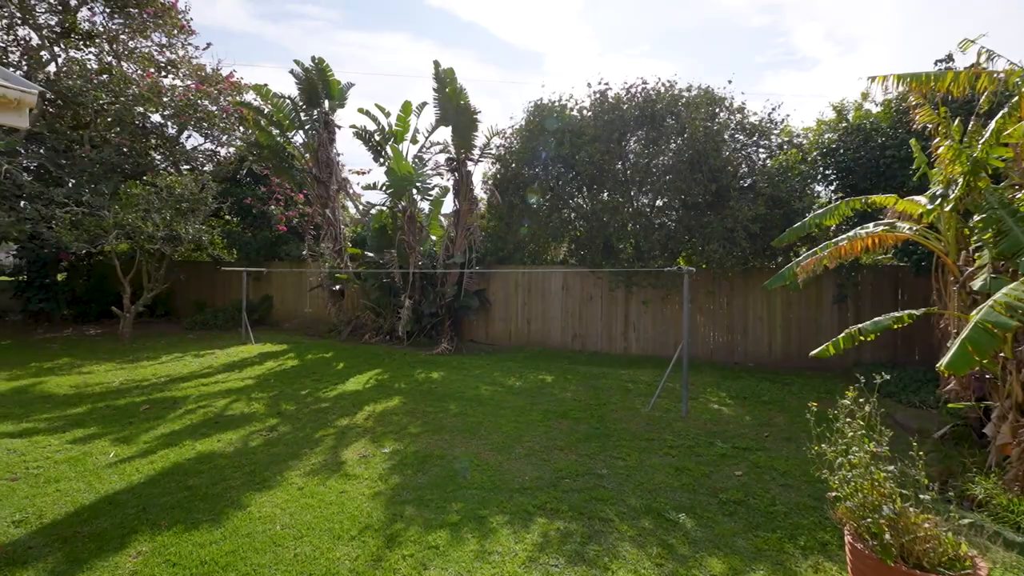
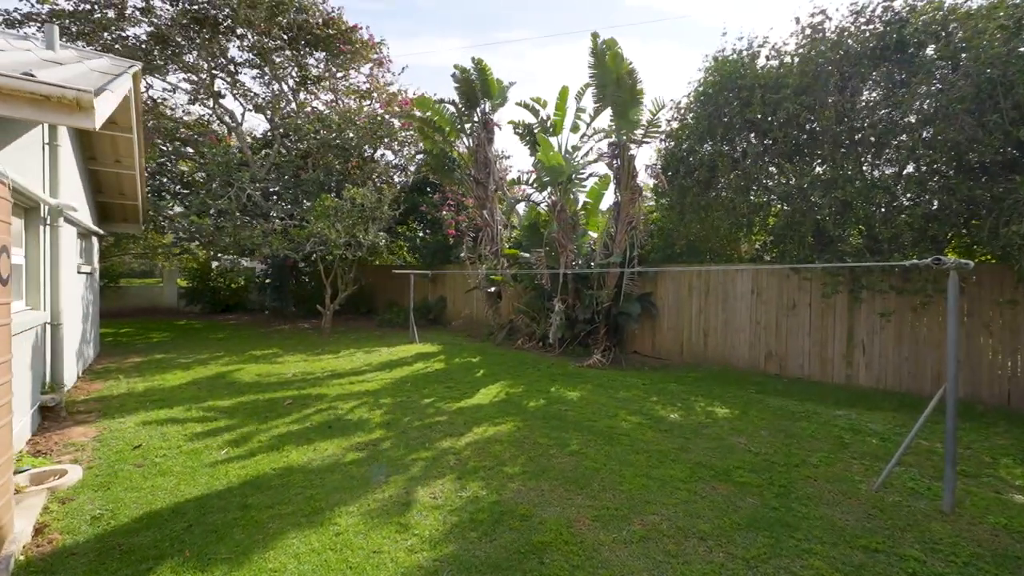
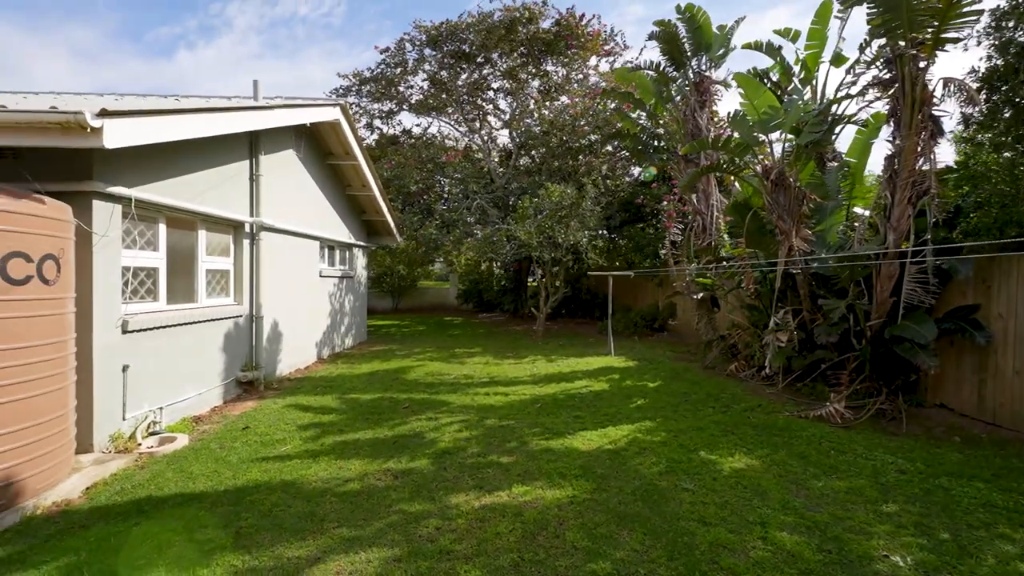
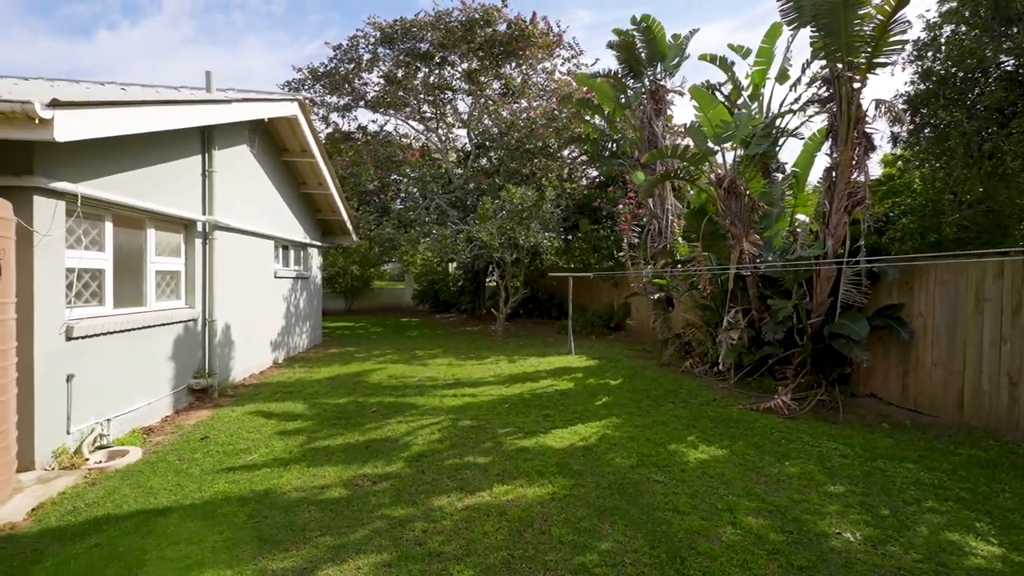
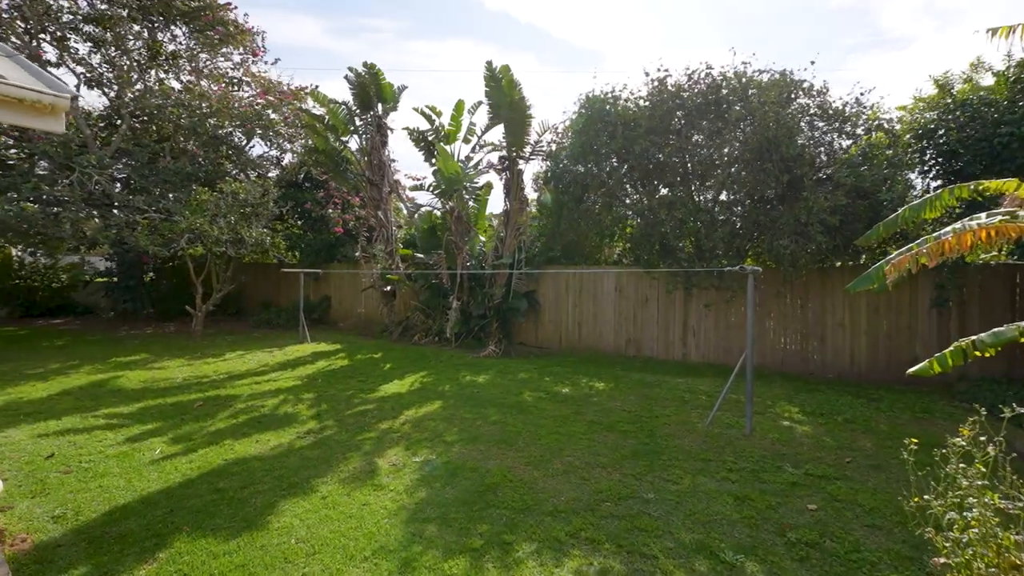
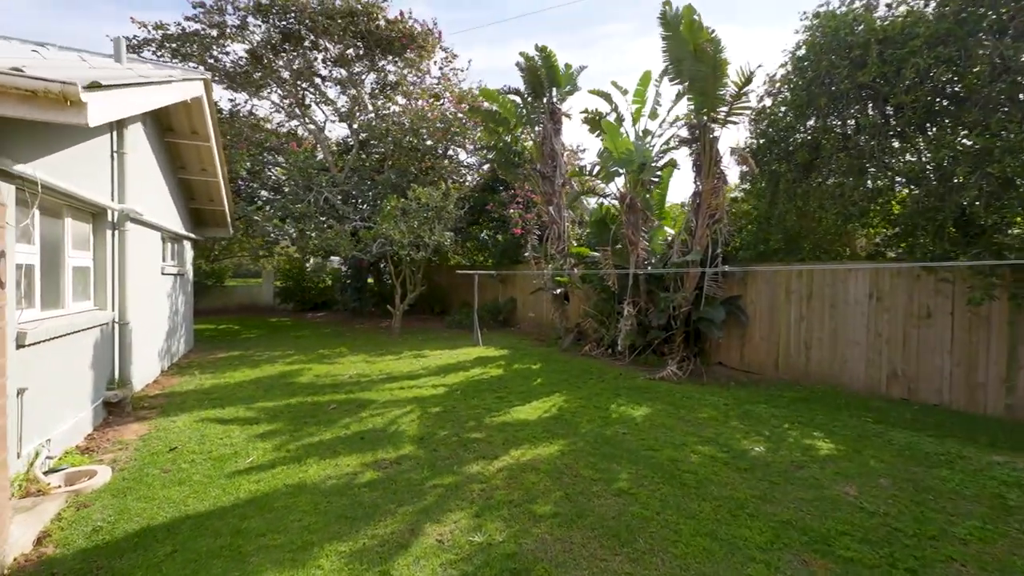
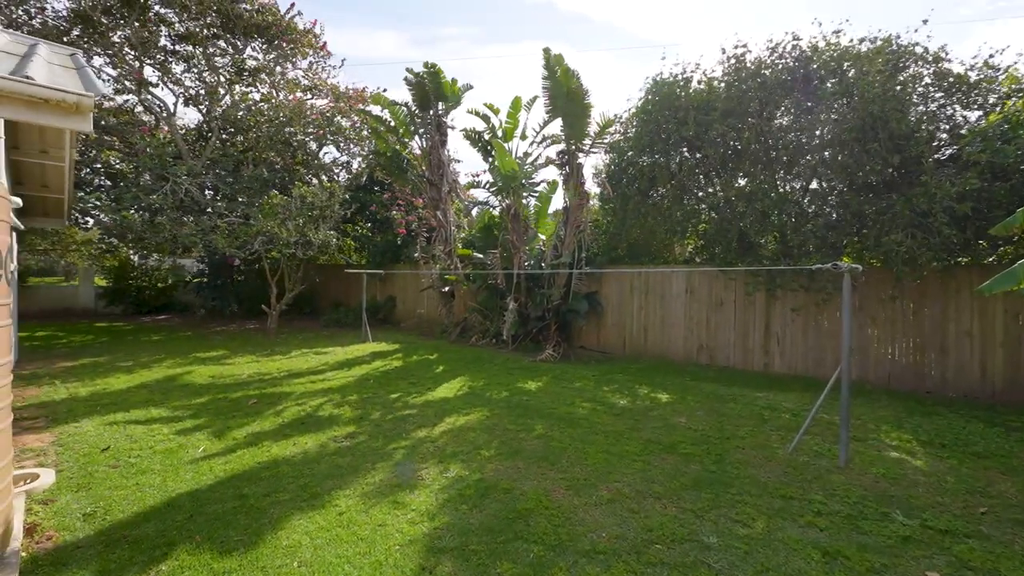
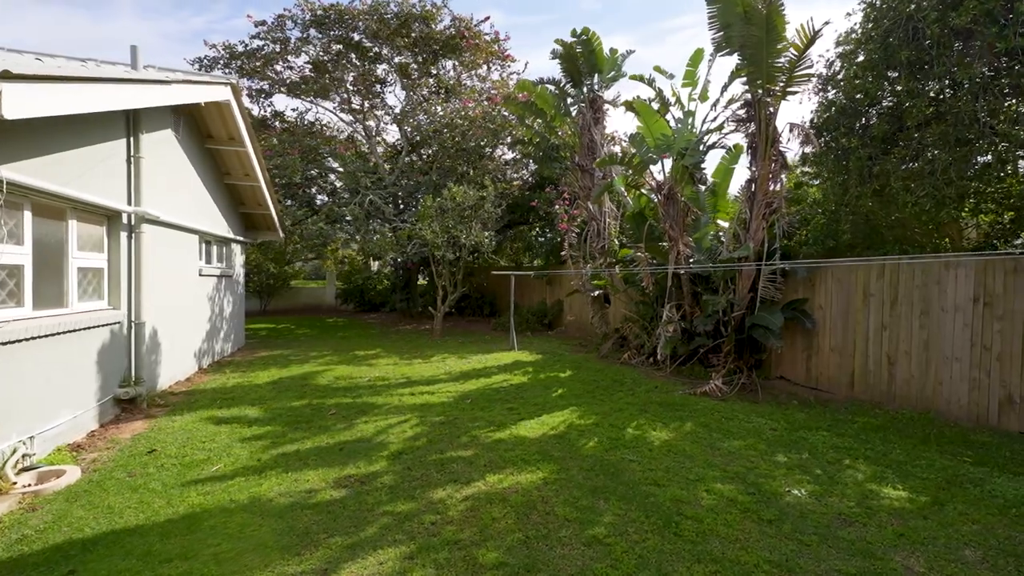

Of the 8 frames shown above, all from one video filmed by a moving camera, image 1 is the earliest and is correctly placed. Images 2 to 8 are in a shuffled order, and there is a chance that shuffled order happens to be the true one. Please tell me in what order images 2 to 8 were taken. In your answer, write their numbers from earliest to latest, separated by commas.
5, 7, 2, 6, 8, 4, 3
